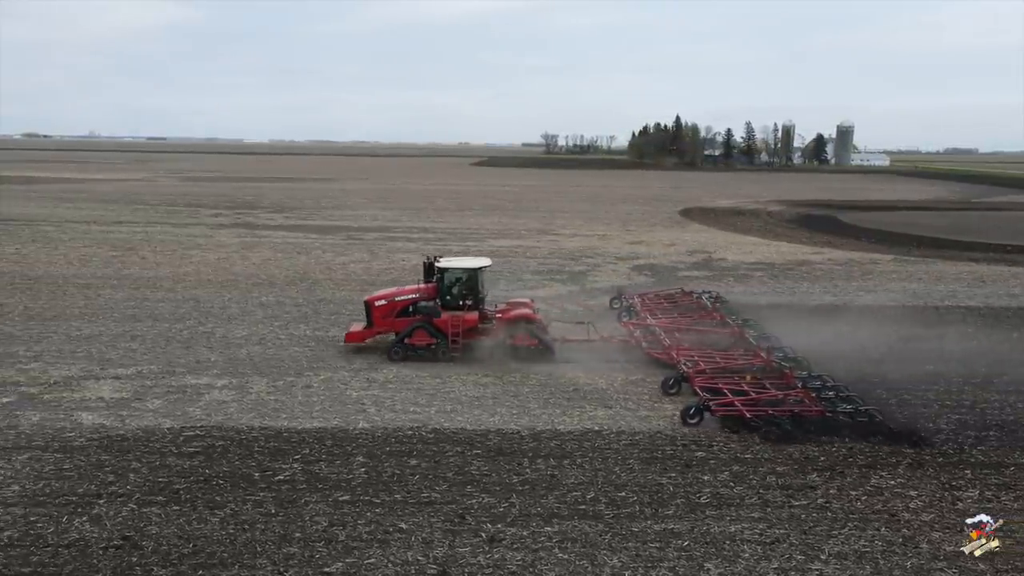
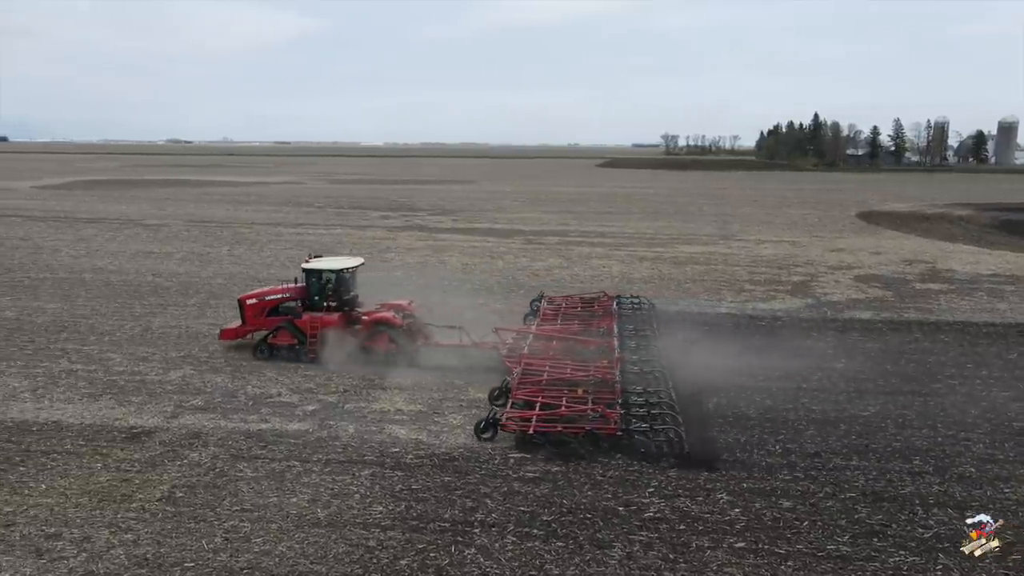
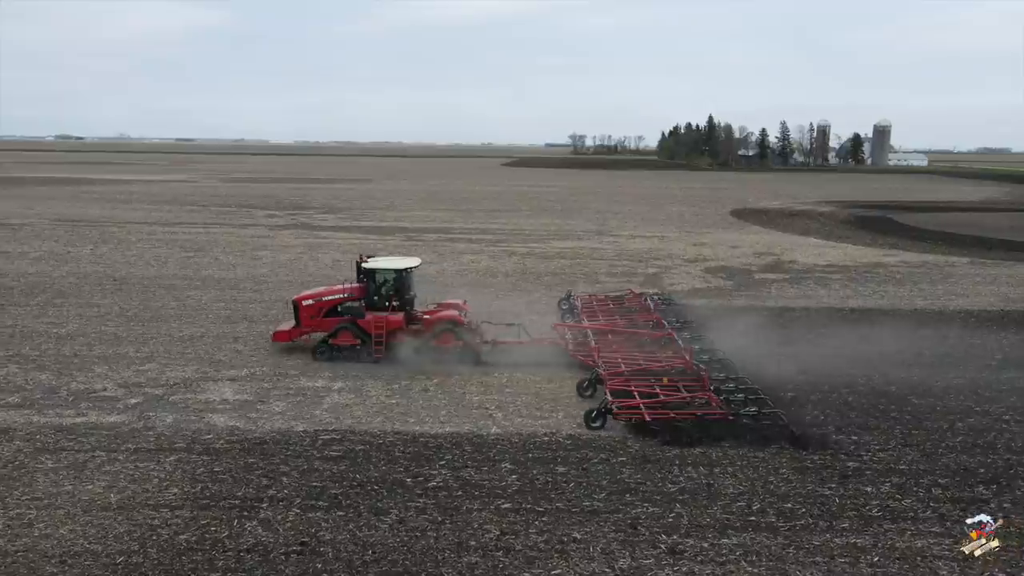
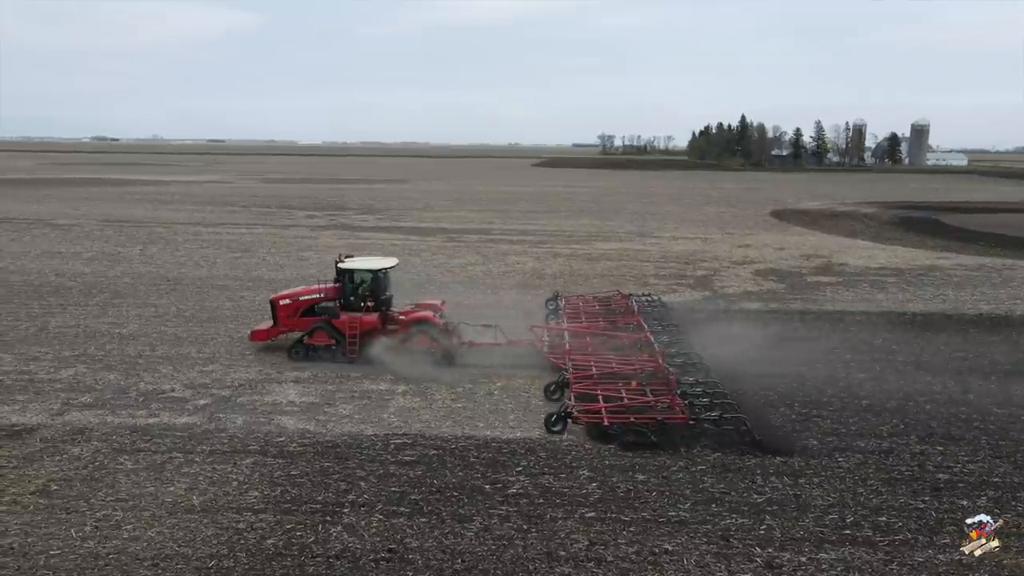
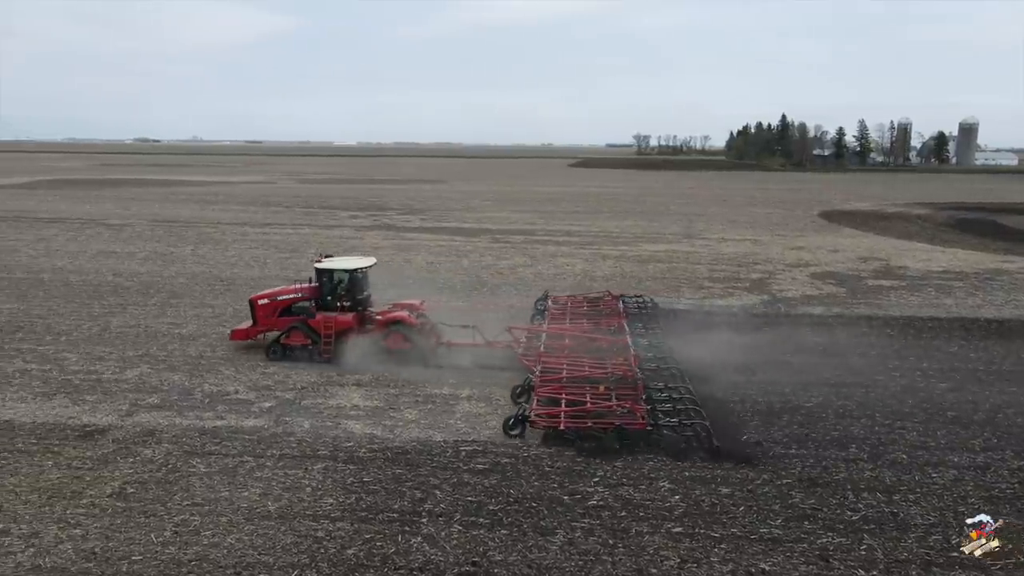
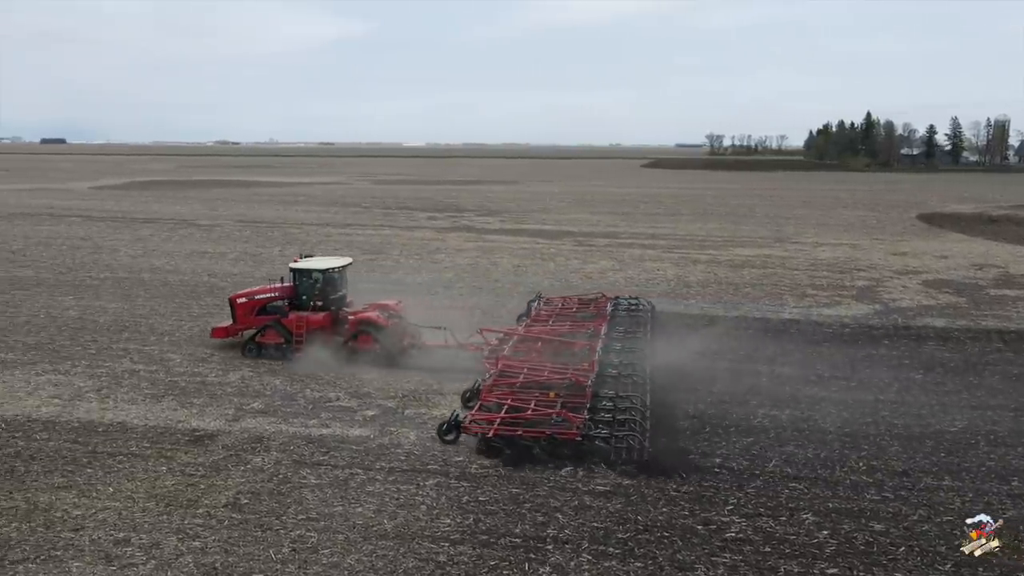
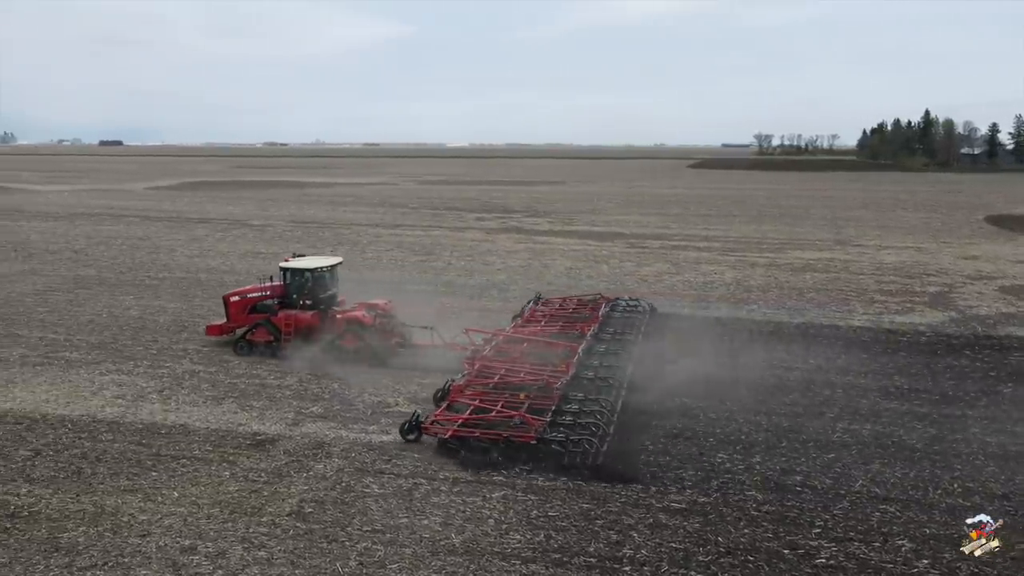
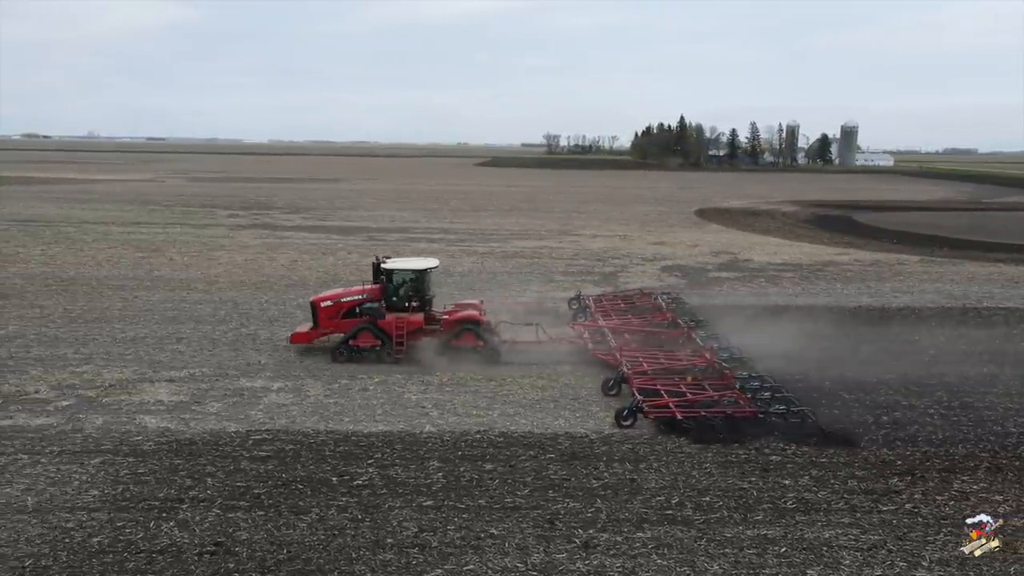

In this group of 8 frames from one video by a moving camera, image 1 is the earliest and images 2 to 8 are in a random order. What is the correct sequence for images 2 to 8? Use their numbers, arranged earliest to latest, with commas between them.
8, 3, 4, 5, 2, 6, 7
